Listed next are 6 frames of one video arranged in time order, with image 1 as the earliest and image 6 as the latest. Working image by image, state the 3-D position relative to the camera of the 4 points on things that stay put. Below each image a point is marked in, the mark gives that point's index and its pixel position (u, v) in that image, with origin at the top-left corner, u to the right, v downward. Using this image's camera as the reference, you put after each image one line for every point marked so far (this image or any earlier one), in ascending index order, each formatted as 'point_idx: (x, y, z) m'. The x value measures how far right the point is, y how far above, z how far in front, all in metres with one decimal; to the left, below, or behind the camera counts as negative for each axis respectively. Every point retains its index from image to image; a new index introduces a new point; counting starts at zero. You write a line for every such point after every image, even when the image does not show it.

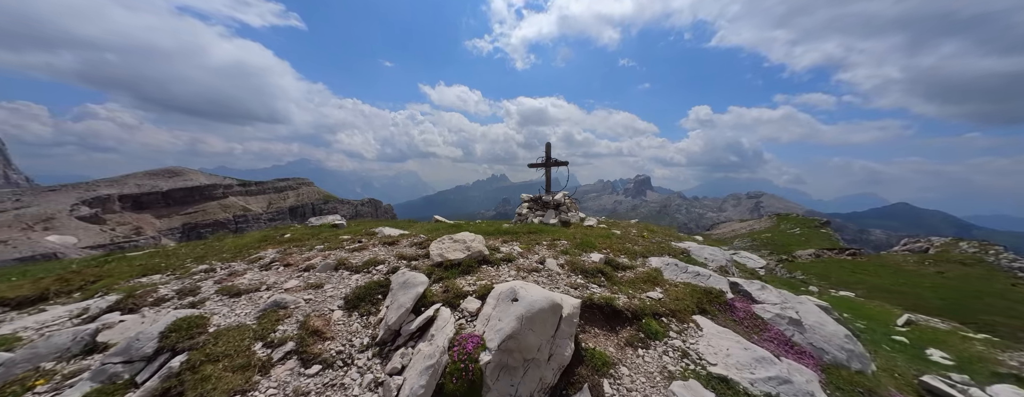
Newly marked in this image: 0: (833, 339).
0: (+11.8, -5.2, +9.7) m
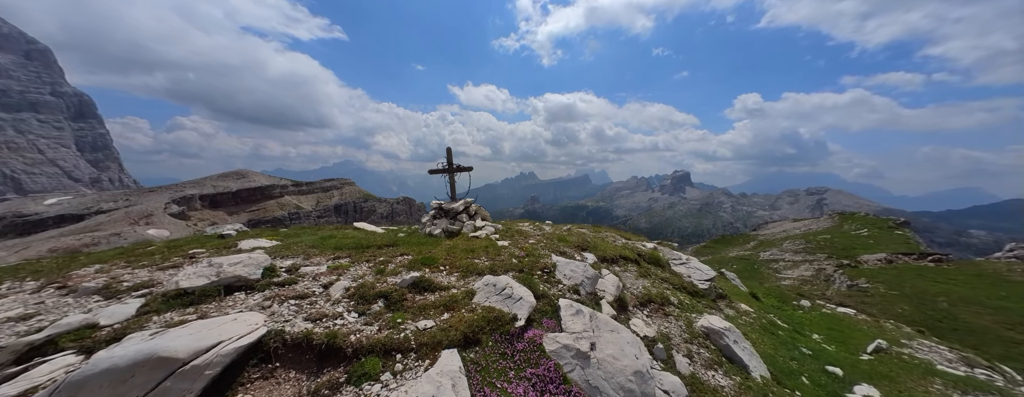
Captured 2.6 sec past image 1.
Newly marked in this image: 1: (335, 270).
0: (+3.4, -5.8, +8.6) m
1: (-7.8, -3.2, +11.7) m
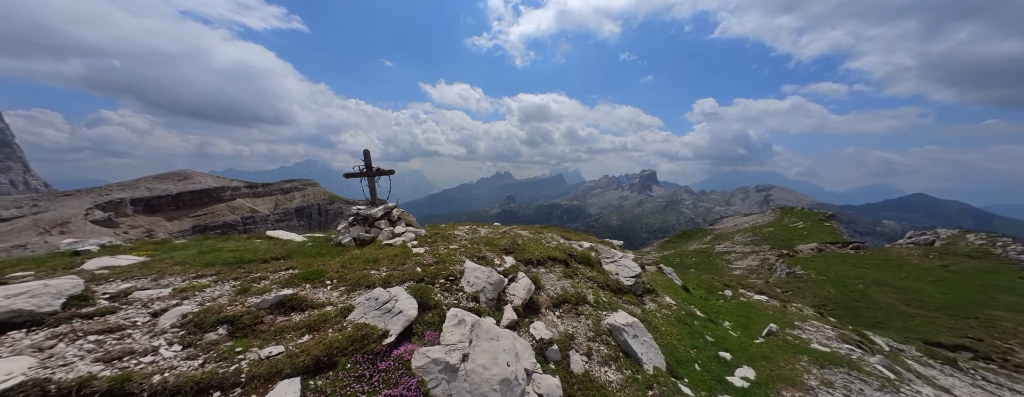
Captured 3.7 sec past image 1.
0: (-1.0, -6.1, +8.5) m
1: (-12.5, -3.6, +10.1) m
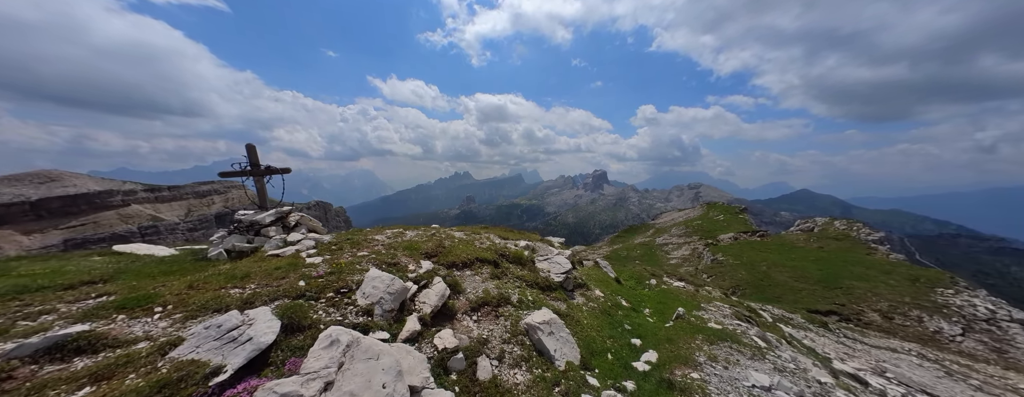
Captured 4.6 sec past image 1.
0: (-4.7, -6.1, +7.2) m
1: (-16.4, -3.8, +6.8) m
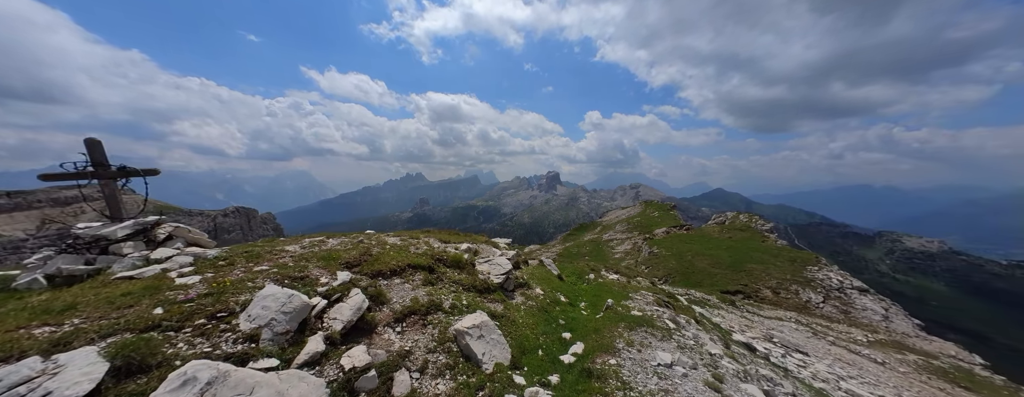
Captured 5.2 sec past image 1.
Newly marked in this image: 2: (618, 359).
0: (-7.3, -6.2, +5.8) m
1: (-18.7, -4.1, +3.3) m
2: (+7.0, -10.5, +17.4) m
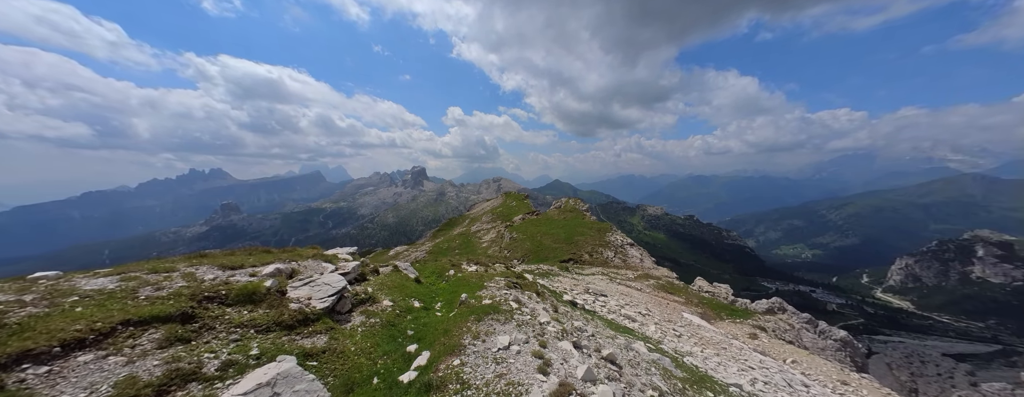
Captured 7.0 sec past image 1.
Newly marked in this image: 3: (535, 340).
0: (-10.2, -6.8, -0.4) m
1: (-19.0, -5.4, -8.2) m
2: (-3.1, -10.1, +16.8) m
3: (+1.8, -10.5, +19.9) m
